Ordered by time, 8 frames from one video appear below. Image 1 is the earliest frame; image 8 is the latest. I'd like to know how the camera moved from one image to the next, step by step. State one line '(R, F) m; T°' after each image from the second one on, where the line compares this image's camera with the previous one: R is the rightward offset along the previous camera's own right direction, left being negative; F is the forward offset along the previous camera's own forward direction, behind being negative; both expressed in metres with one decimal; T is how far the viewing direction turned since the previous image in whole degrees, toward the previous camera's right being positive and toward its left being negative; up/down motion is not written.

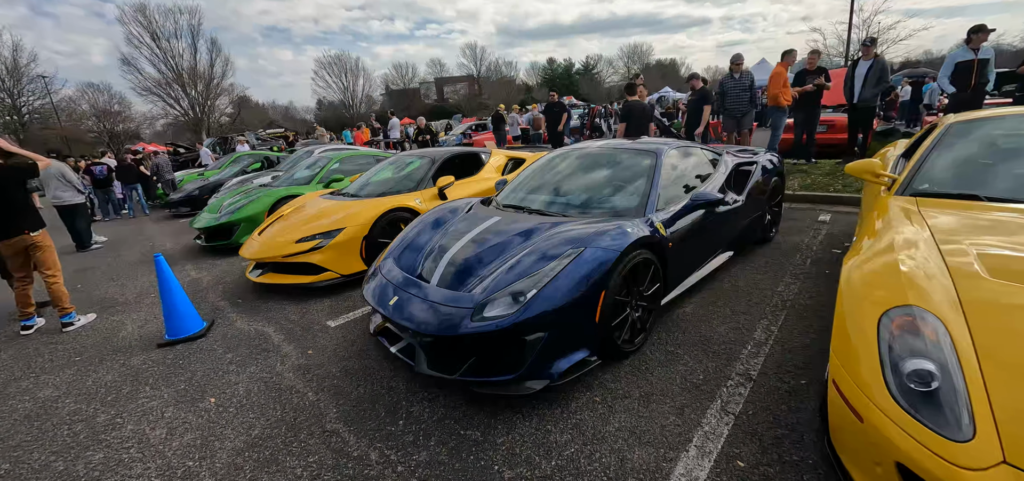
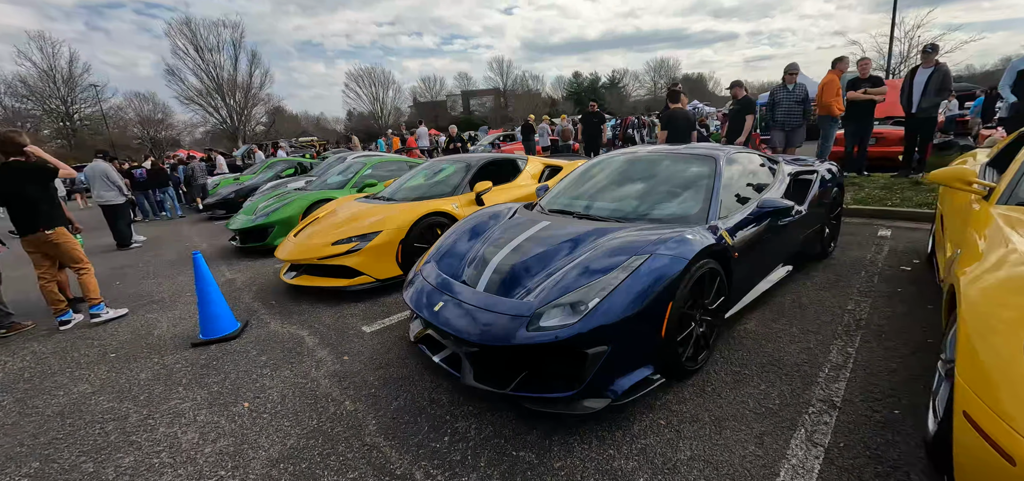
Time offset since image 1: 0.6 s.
(-0.2, +0.2) m; -3°
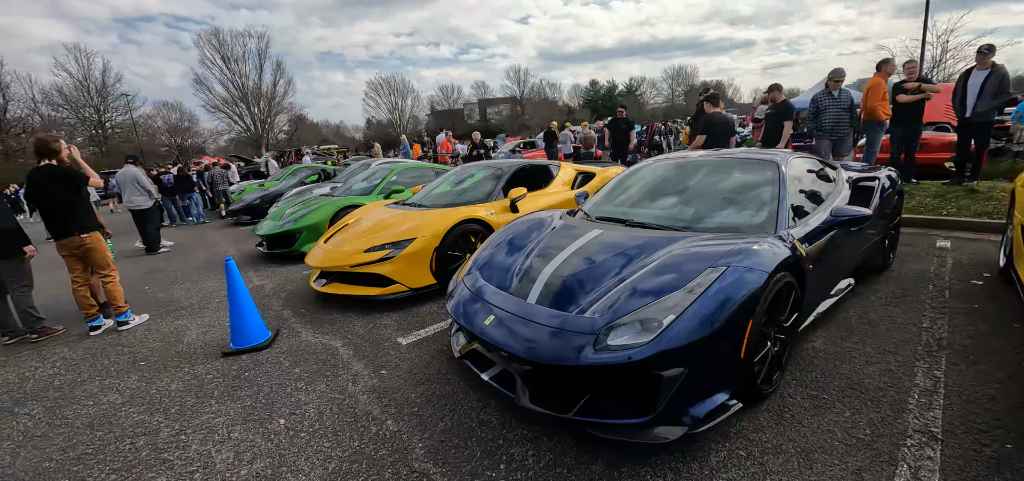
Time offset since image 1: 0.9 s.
(-0.2, +0.2) m; -2°
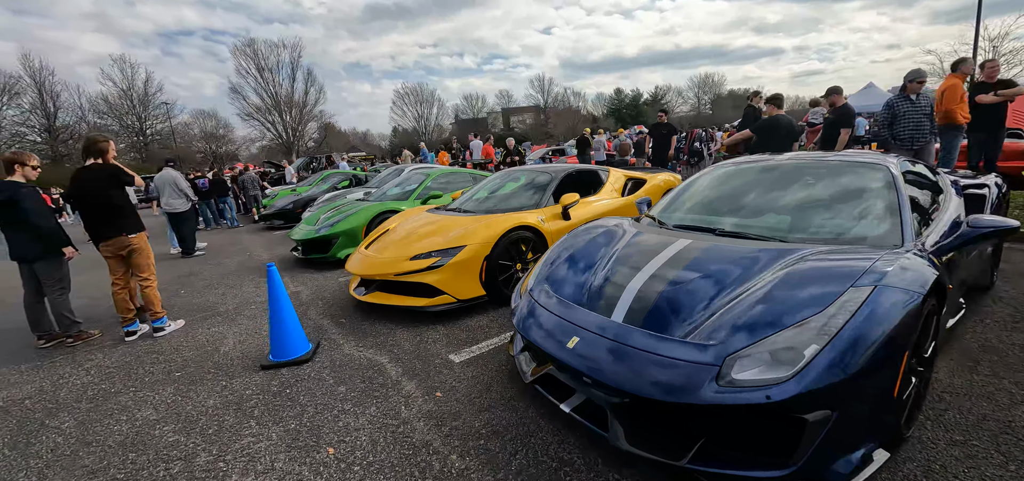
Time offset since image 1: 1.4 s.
(-0.3, +0.3) m; -3°
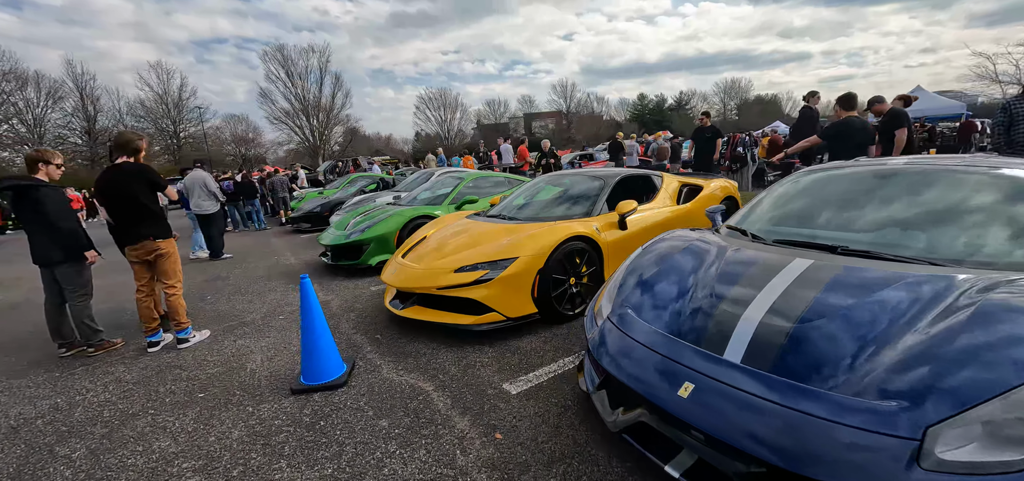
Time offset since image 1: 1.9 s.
(-0.3, +0.4) m; -3°
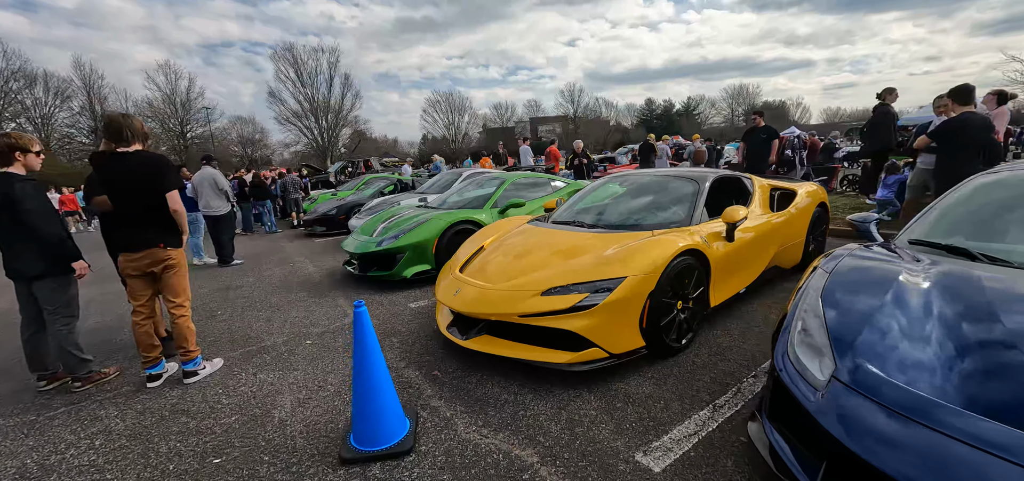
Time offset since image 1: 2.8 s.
(-0.6, +0.7) m; 0°
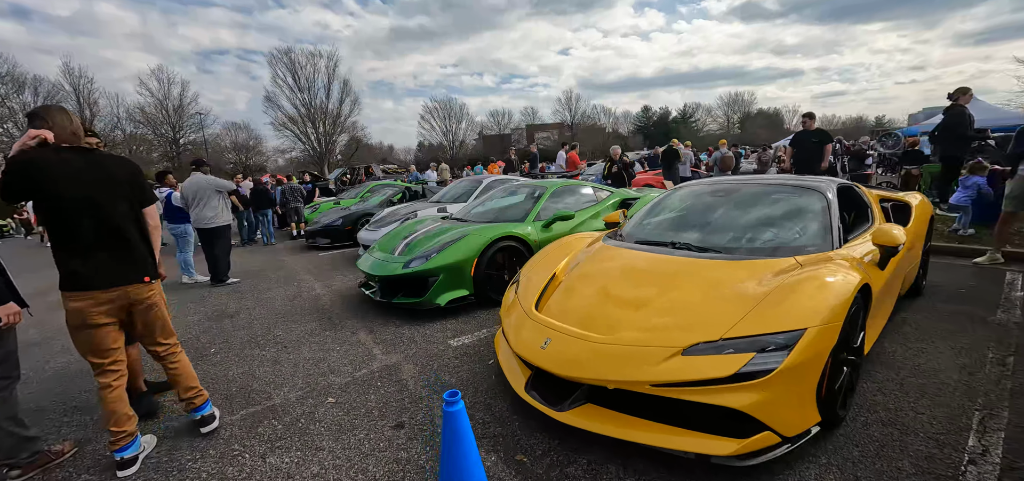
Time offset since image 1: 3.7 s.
(-0.5, +0.7) m; +1°
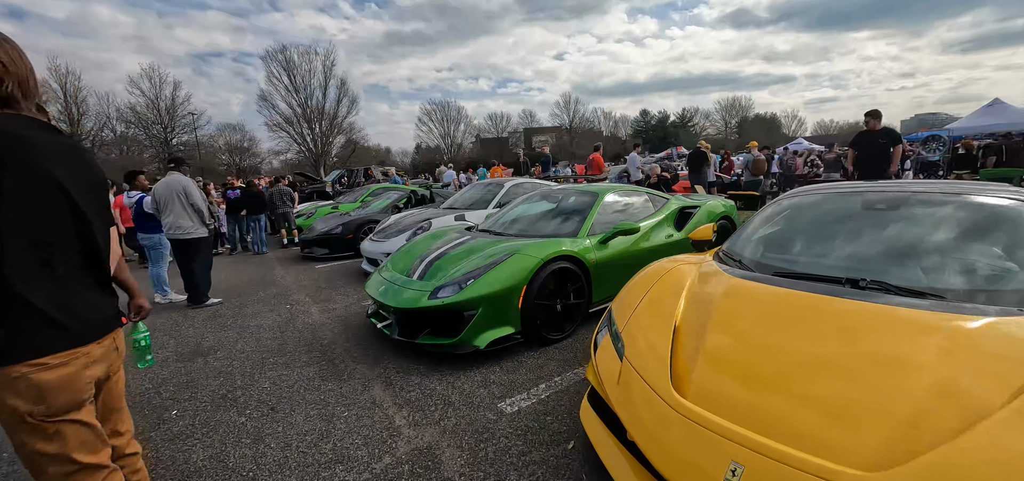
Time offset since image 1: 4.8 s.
(-0.4, +0.8) m; +1°
